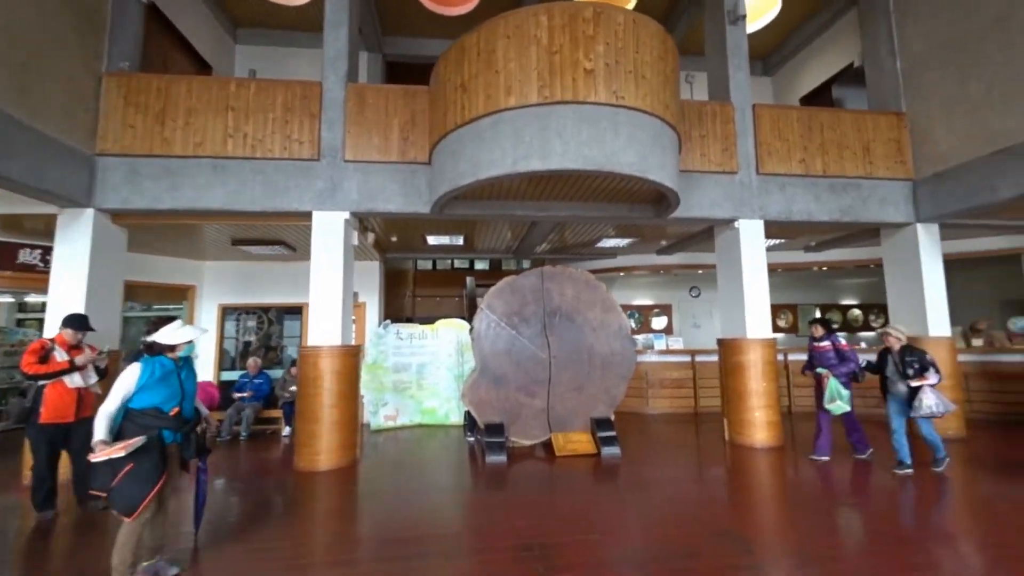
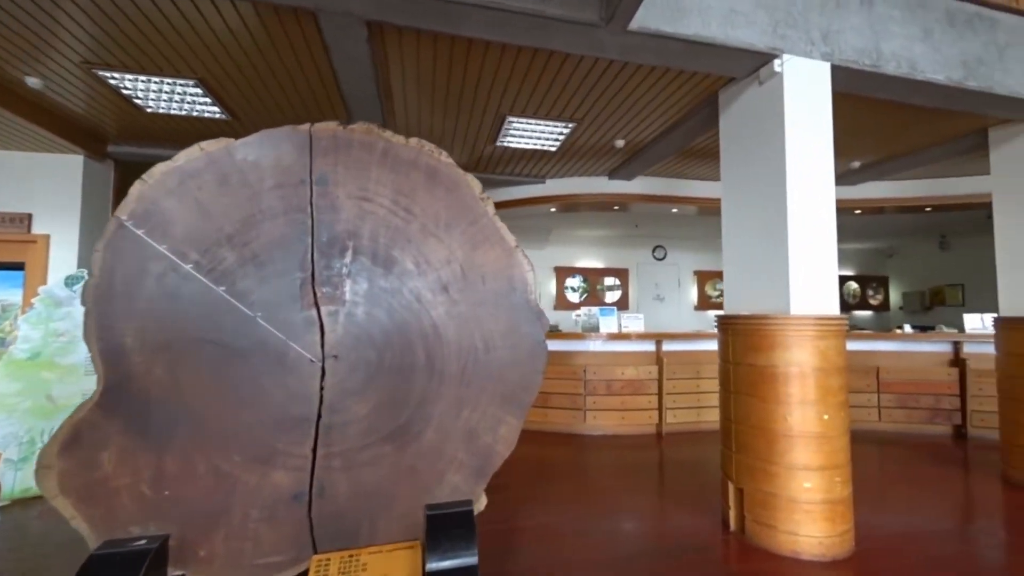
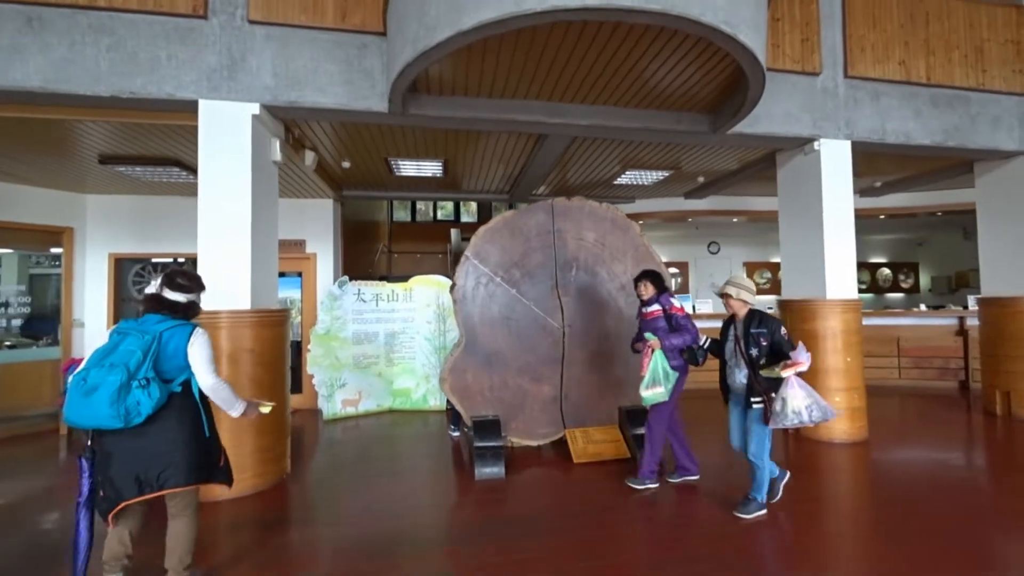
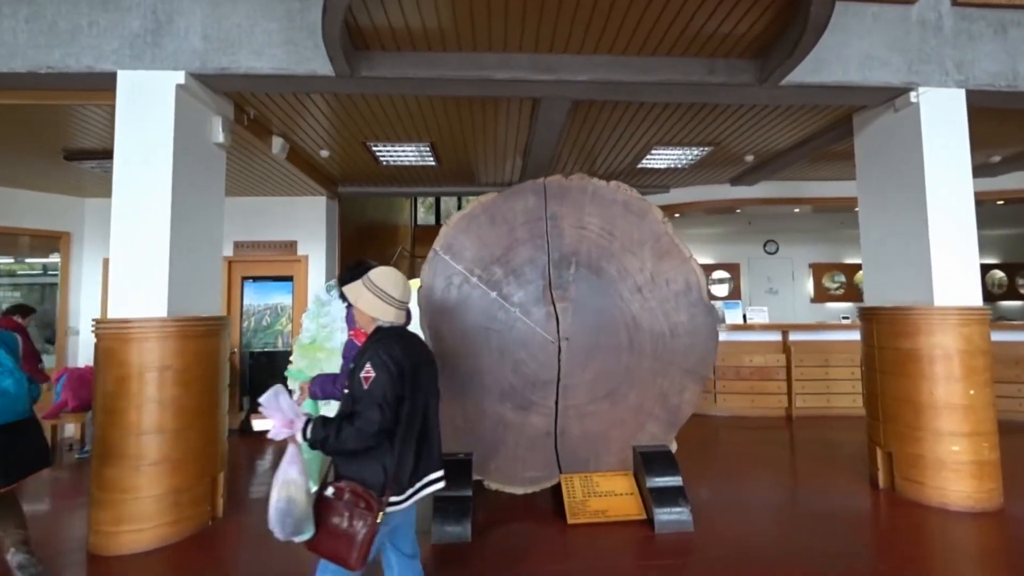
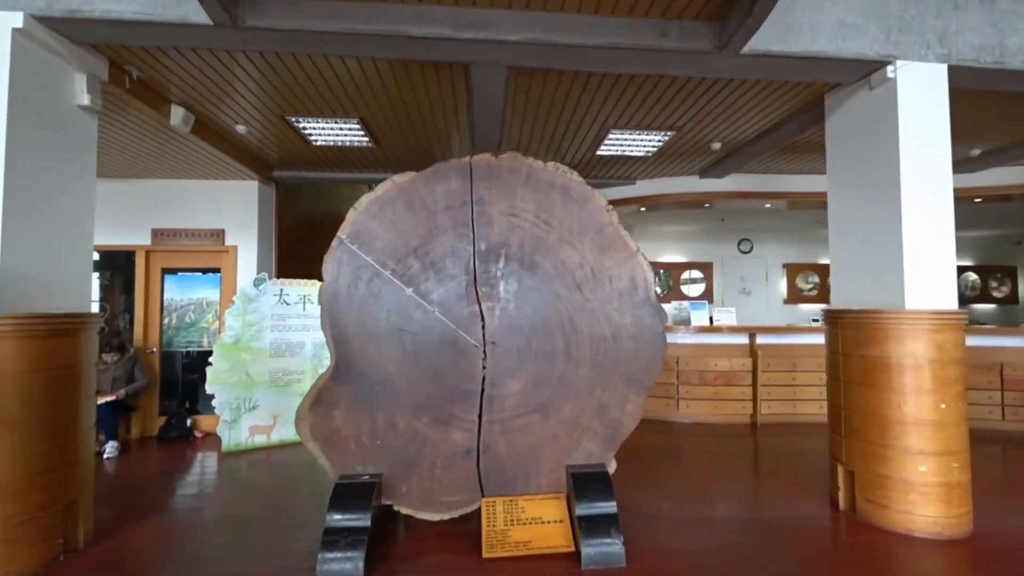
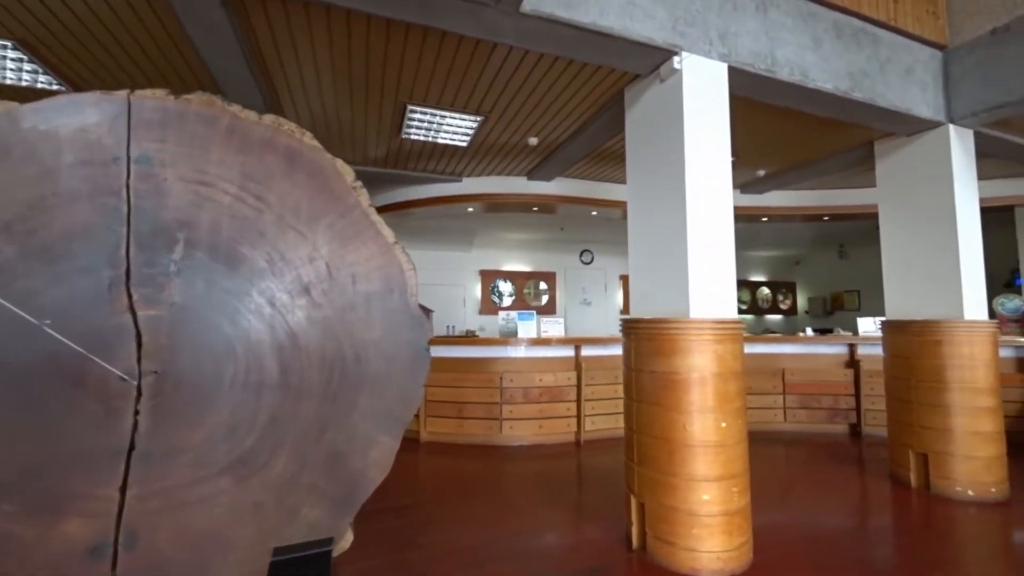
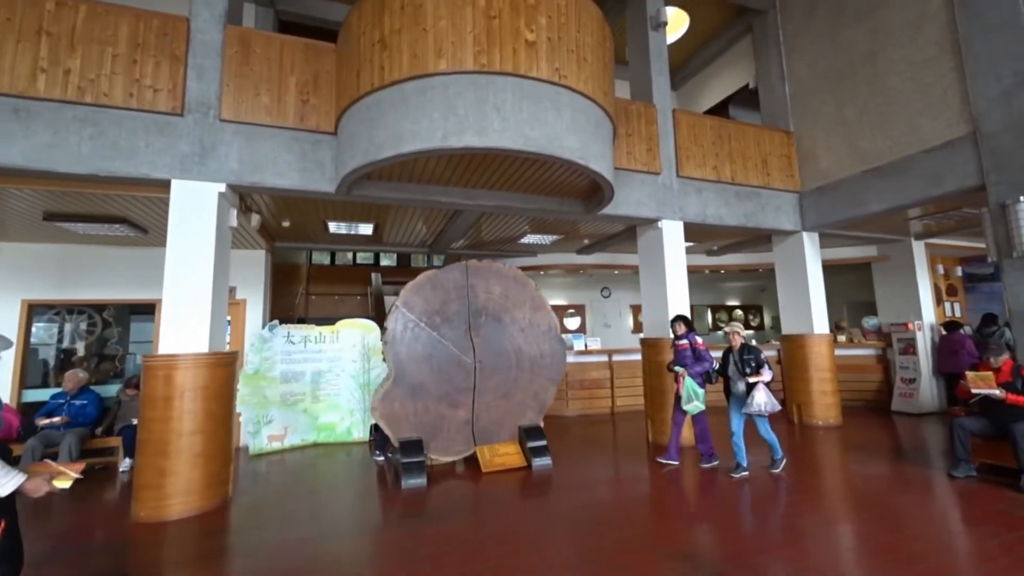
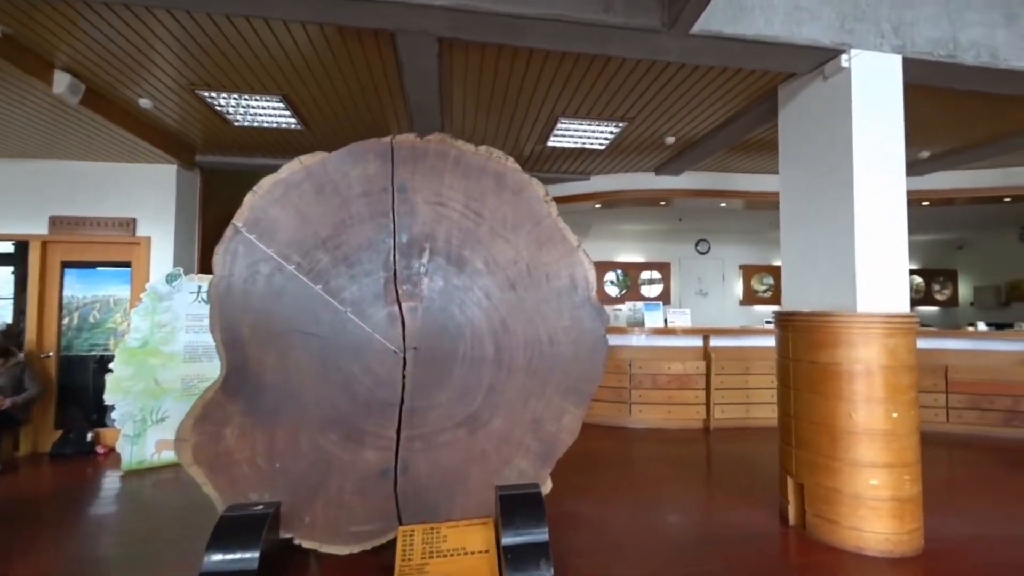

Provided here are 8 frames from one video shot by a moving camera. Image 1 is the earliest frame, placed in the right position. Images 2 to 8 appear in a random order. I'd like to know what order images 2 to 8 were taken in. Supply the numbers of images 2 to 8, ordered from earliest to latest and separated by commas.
7, 3, 4, 5, 8, 2, 6
